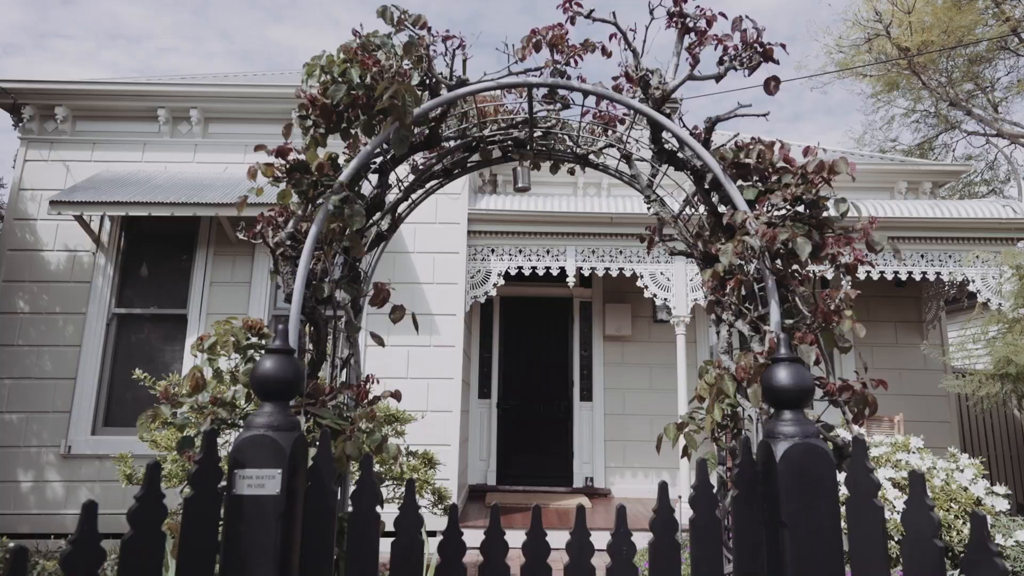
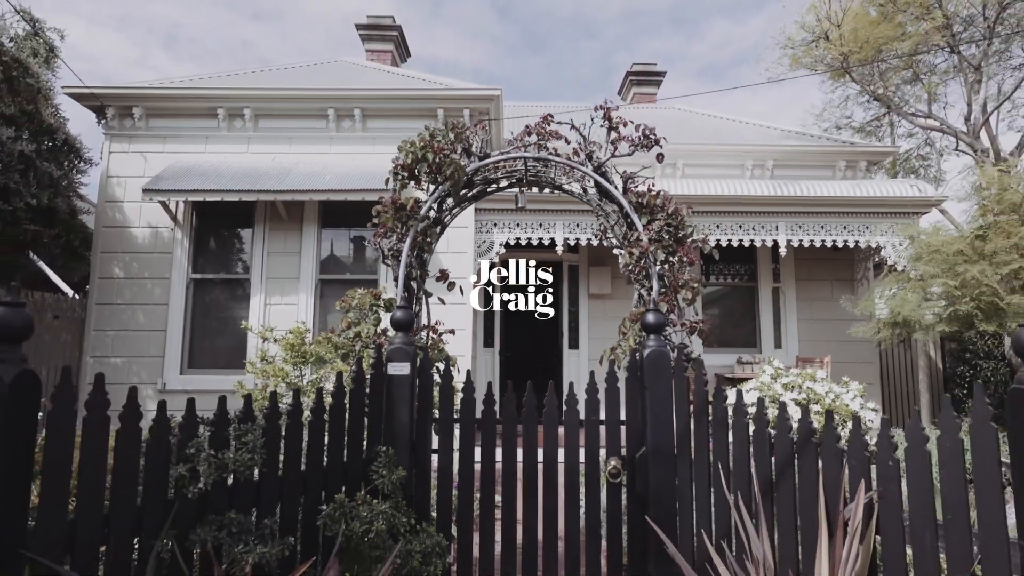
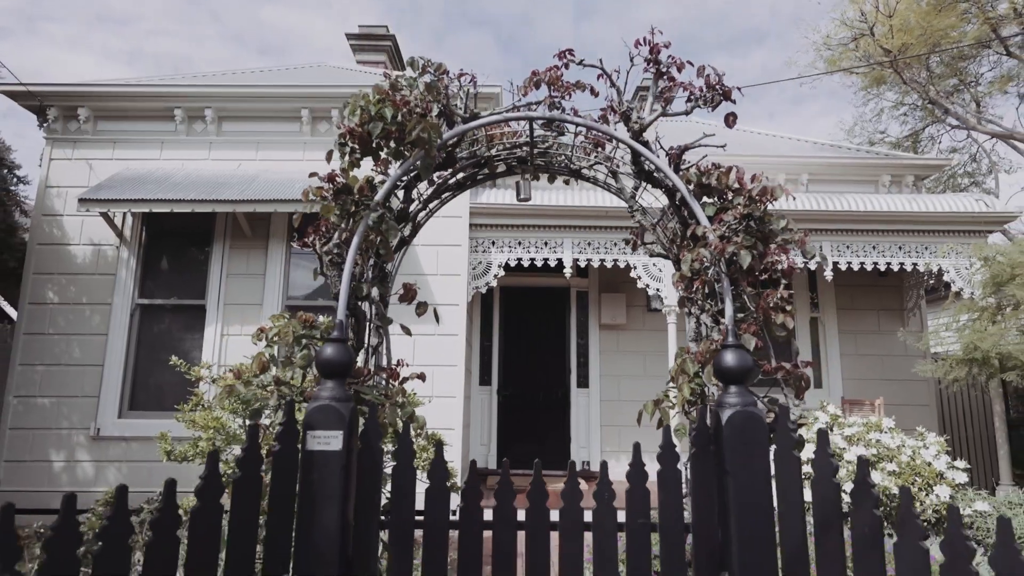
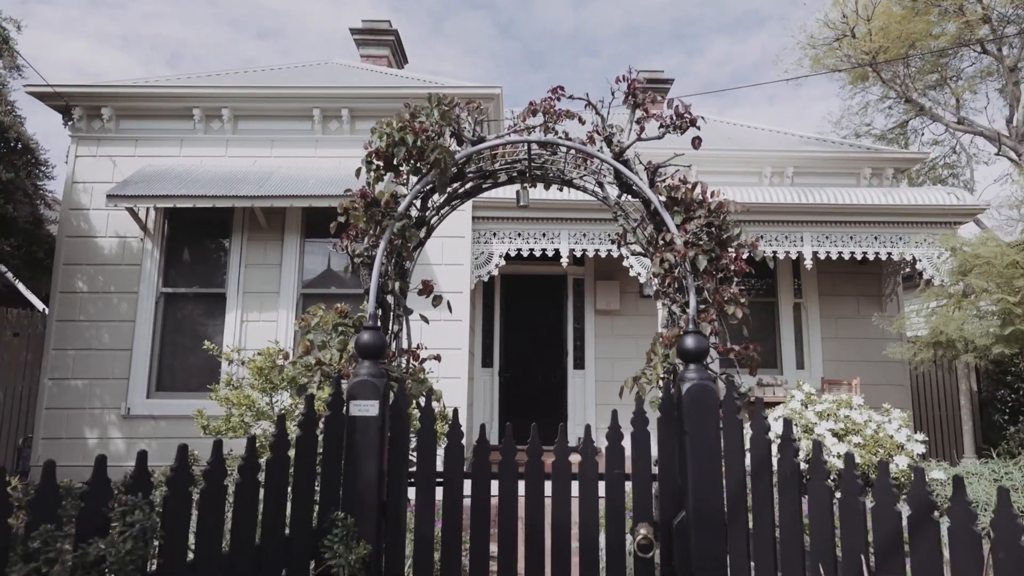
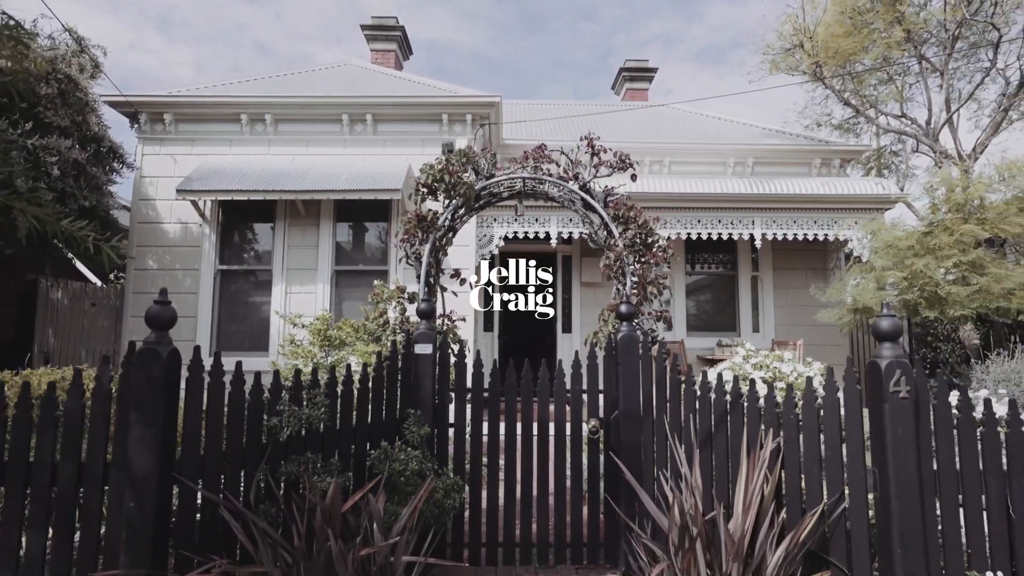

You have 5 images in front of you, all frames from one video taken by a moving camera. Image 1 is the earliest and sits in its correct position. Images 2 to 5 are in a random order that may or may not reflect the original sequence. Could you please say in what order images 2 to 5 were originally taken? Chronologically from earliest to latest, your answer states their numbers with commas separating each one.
3, 4, 2, 5
